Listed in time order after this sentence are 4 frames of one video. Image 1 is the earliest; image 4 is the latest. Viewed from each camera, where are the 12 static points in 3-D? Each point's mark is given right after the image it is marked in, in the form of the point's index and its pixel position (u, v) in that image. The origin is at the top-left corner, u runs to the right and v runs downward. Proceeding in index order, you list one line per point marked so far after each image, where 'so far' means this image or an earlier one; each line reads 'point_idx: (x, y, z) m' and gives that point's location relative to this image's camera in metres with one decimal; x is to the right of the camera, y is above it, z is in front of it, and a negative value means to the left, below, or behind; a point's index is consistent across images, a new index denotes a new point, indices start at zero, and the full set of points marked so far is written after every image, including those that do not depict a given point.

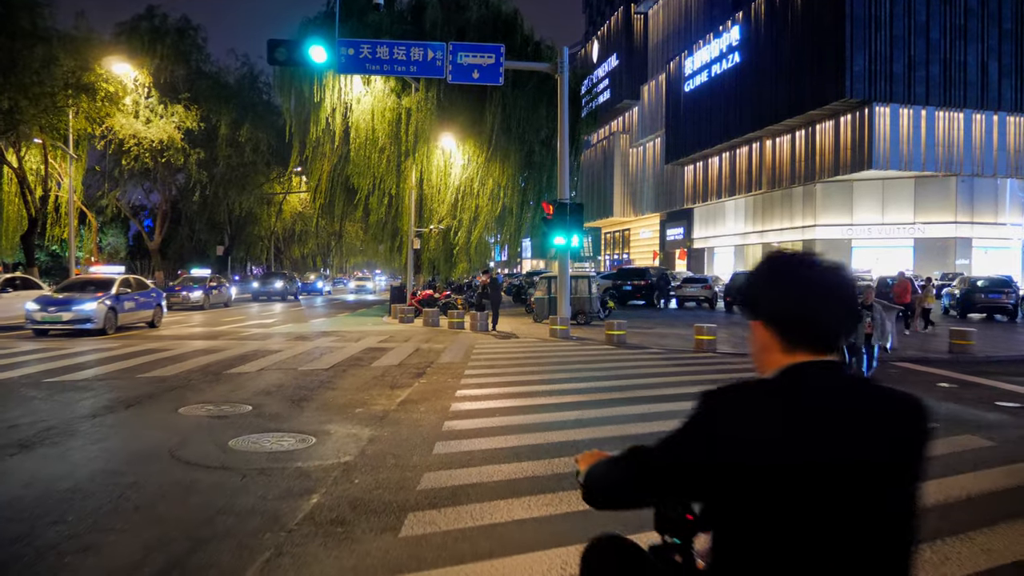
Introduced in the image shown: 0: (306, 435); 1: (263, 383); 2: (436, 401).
0: (-1.5, -1.1, +6.2) m
1: (-2.7, -1.0, +9.2) m
2: (-0.7, -1.0, +7.9) m
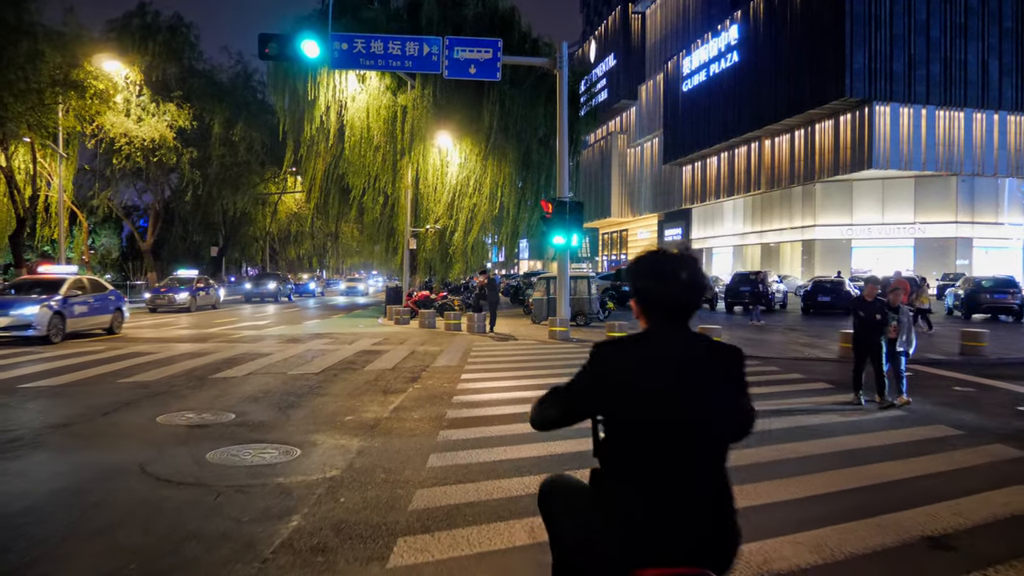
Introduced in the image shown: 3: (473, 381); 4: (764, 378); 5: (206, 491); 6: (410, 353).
0: (-1.5, -1.1, +5.8) m
1: (-2.7, -1.0, +8.8) m
2: (-0.7, -1.0, +7.5) m
3: (-0.4, -1.0, +9.5) m
4: (+3.2, -1.1, +10.8) m
5: (-1.7, -1.1, +4.6) m
6: (-1.5, -0.9, +12.4) m
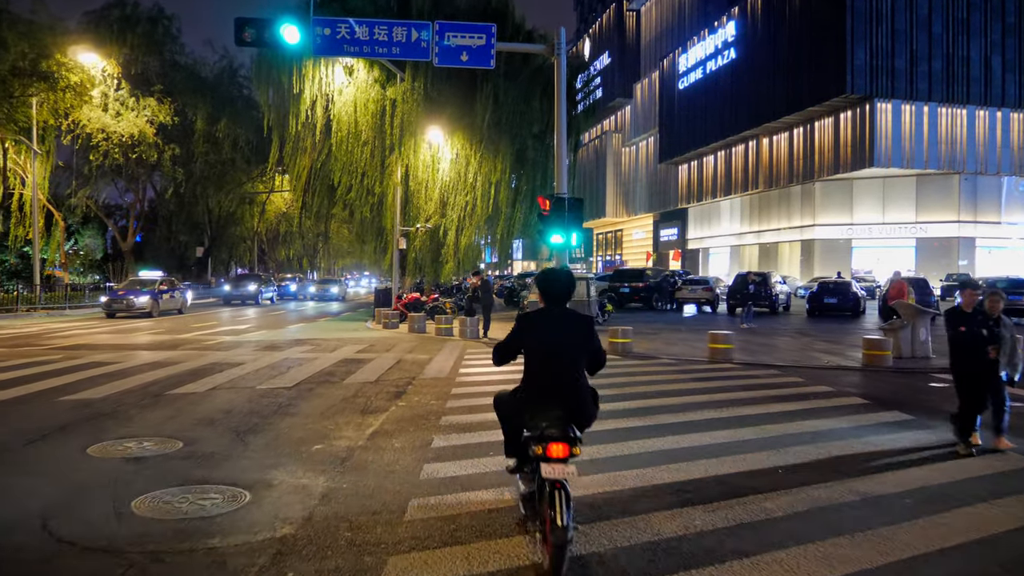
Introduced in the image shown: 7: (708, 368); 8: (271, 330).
0: (-1.5, -1.1, +4.7) m
1: (-2.7, -1.1, +7.7) m
2: (-0.7, -1.1, +6.5) m
3: (-0.5, -1.1, +8.5) m
4: (+3.1, -1.1, +9.8) m
5: (-1.7, -1.1, +3.6) m
6: (-1.5, -1.0, +11.4) m
7: (+2.7, -1.1, +11.8) m
8: (-4.9, -0.9, +17.4) m
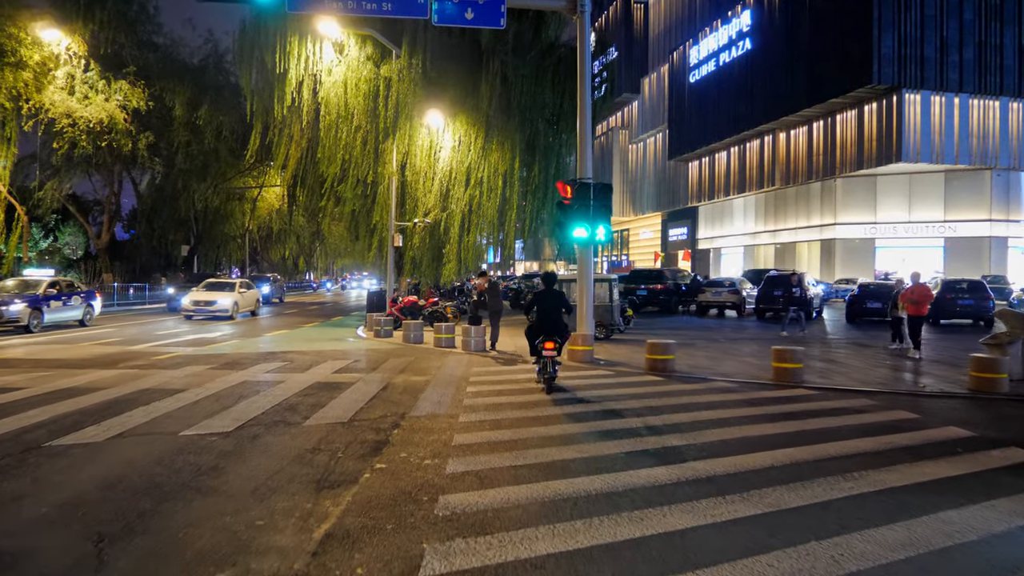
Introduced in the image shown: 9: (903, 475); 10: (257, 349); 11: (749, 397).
0: (-1.3, -1.1, +2.2) m
1: (-2.5, -1.1, +5.2) m
2: (-0.5, -1.1, +4.0) m
3: (-0.3, -1.1, +6.0) m
4: (+3.3, -1.2, +7.2) m
5: (-1.5, -1.2, +1.1) m
6: (-1.3, -1.0, +8.9) m
7: (+2.9, -1.1, +9.3) m
8: (-4.7, -0.9, +14.9) m
9: (+2.4, -1.2, +5.3) m
10: (-4.0, -0.9, +13.3) m
11: (+2.5, -1.2, +8.9) m
